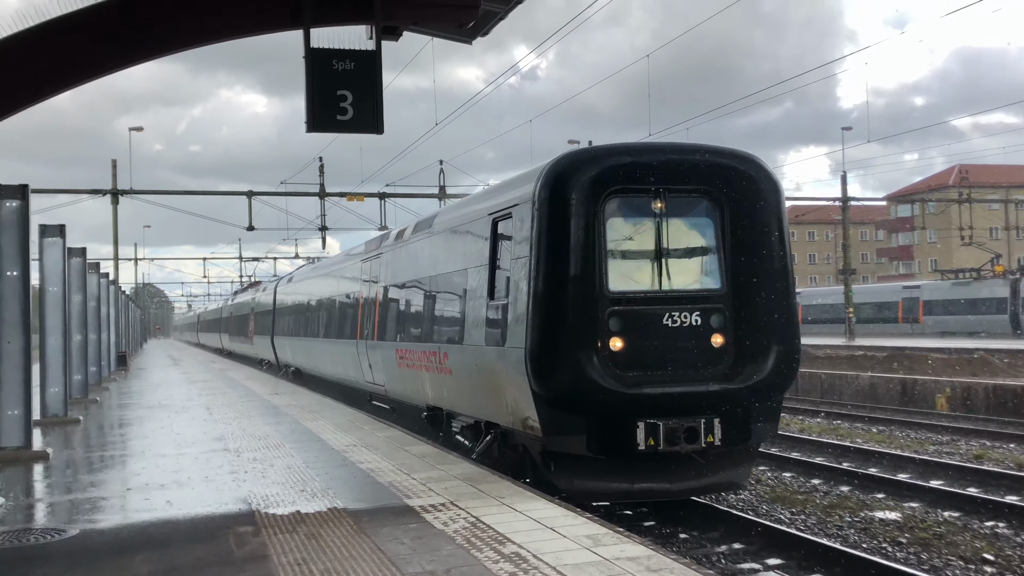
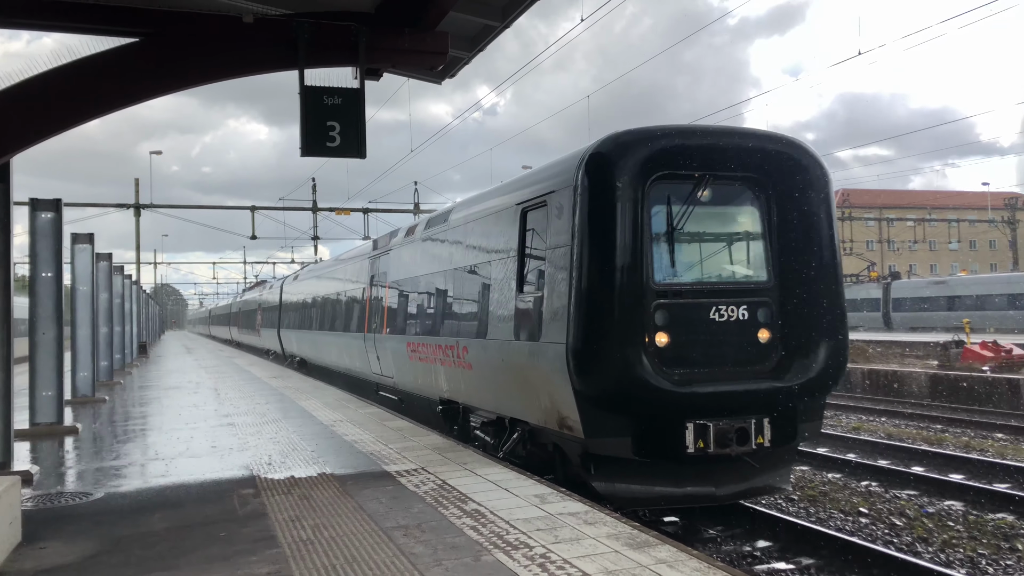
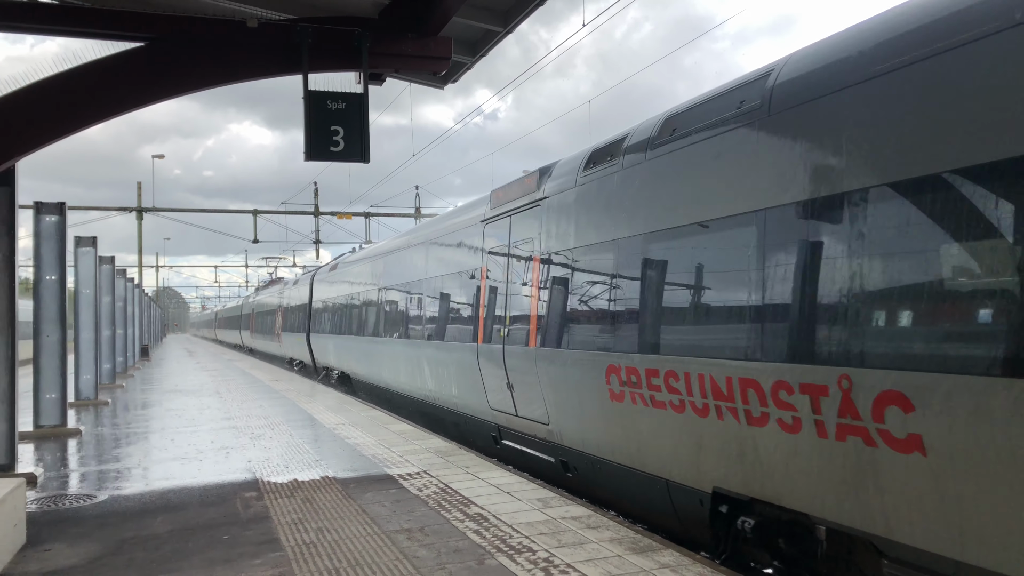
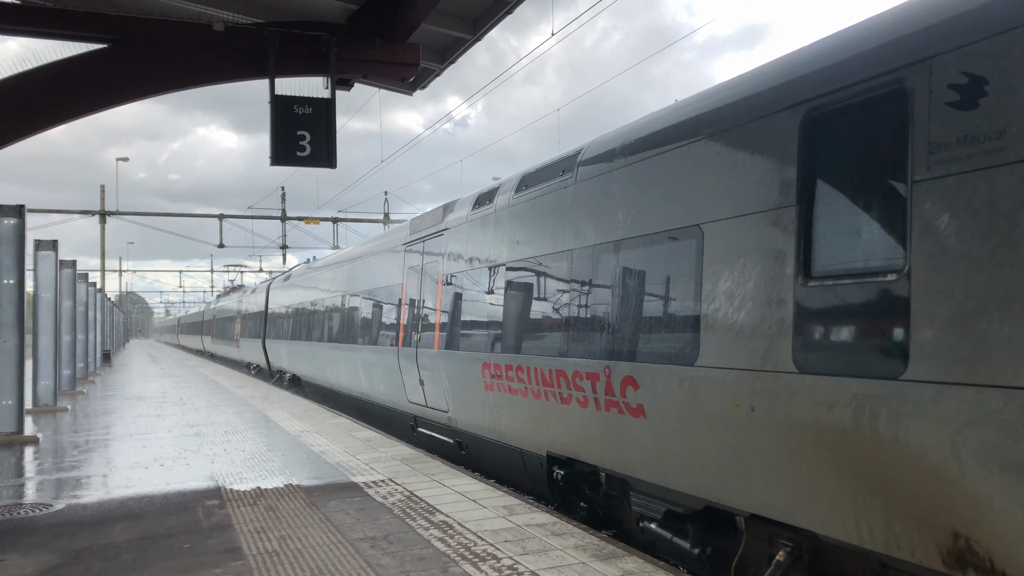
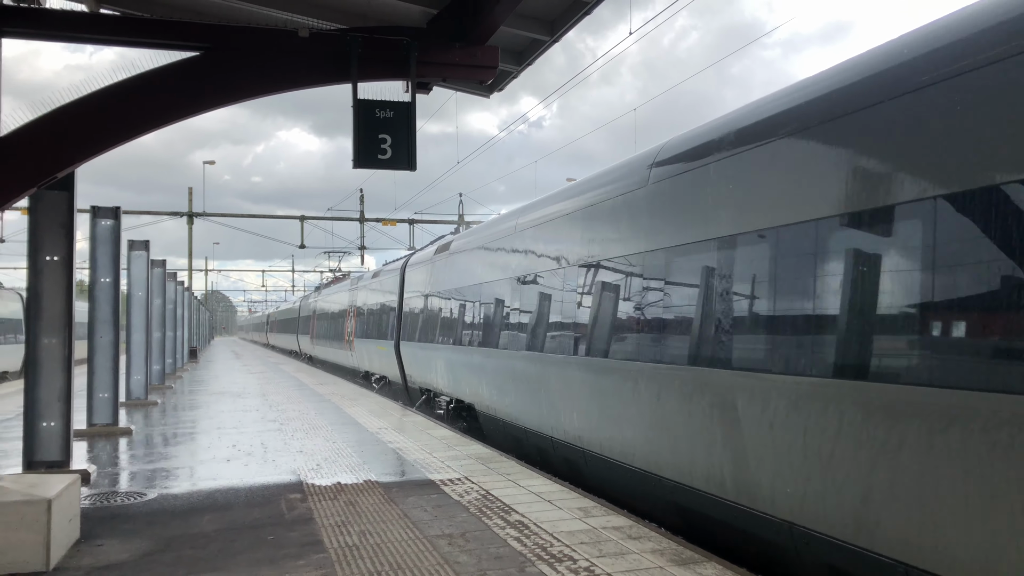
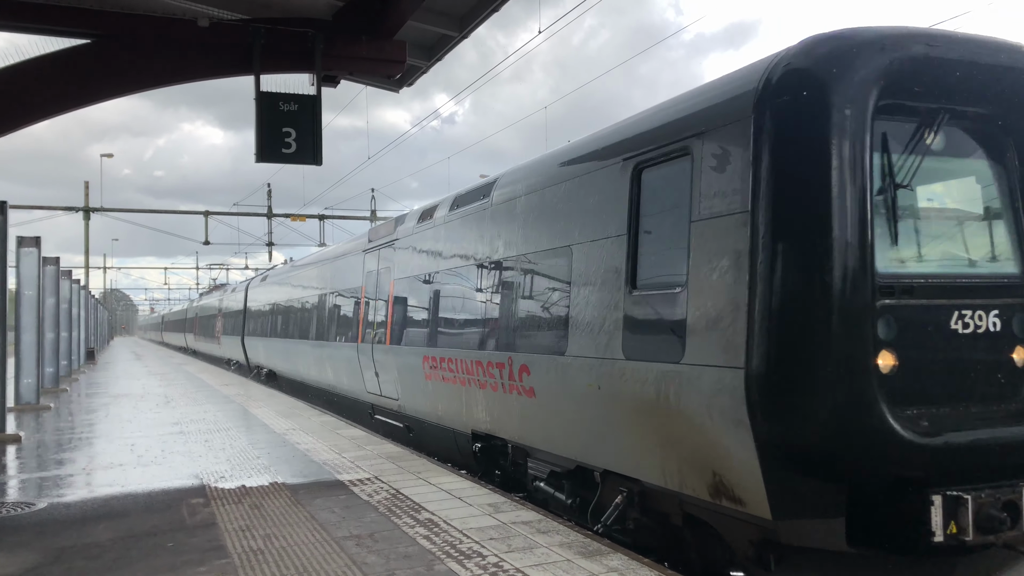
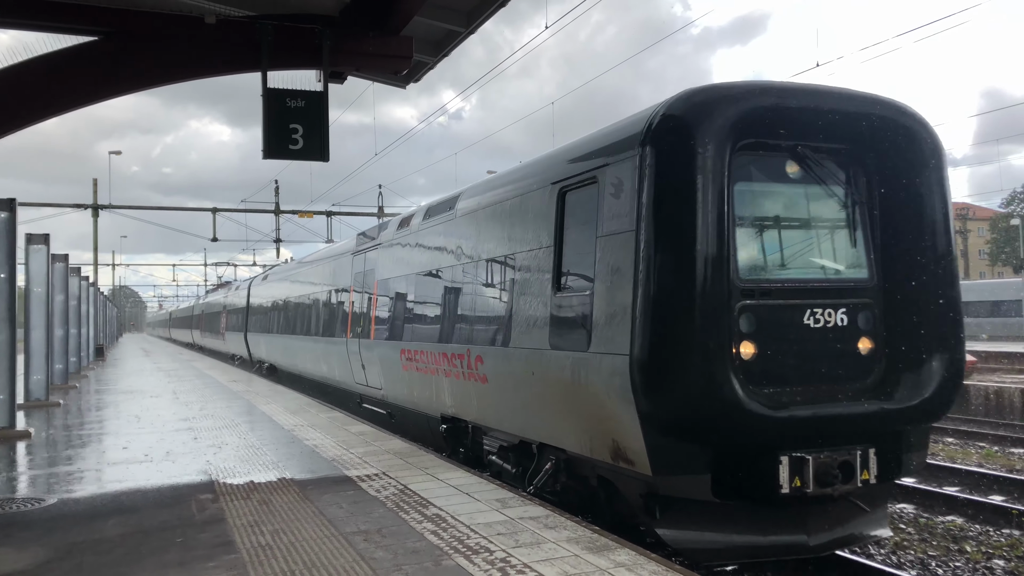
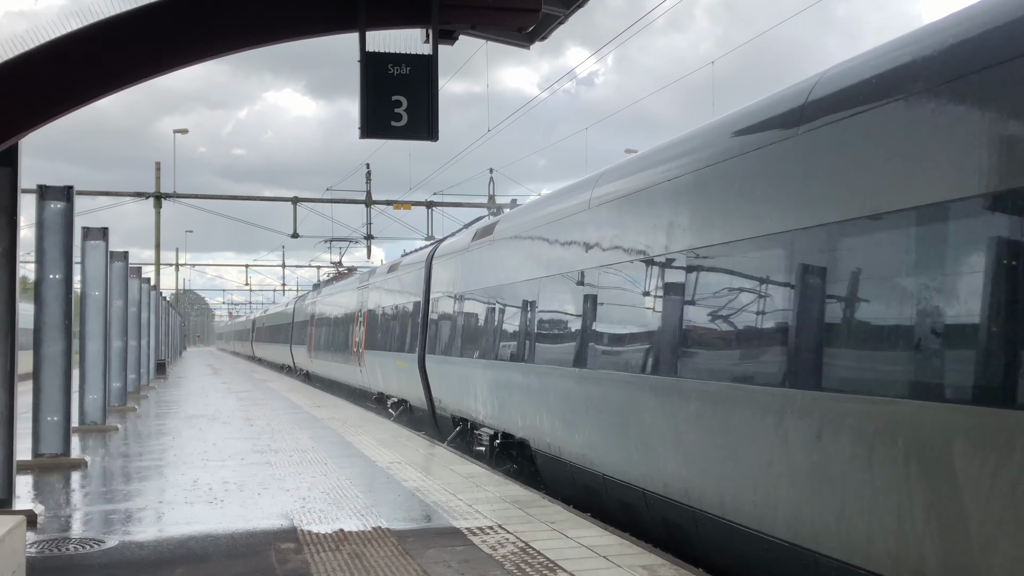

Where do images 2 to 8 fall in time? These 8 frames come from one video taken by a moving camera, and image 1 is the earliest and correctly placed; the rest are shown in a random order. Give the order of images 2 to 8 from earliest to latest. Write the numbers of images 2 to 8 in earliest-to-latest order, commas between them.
2, 7, 6, 4, 3, 5, 8
